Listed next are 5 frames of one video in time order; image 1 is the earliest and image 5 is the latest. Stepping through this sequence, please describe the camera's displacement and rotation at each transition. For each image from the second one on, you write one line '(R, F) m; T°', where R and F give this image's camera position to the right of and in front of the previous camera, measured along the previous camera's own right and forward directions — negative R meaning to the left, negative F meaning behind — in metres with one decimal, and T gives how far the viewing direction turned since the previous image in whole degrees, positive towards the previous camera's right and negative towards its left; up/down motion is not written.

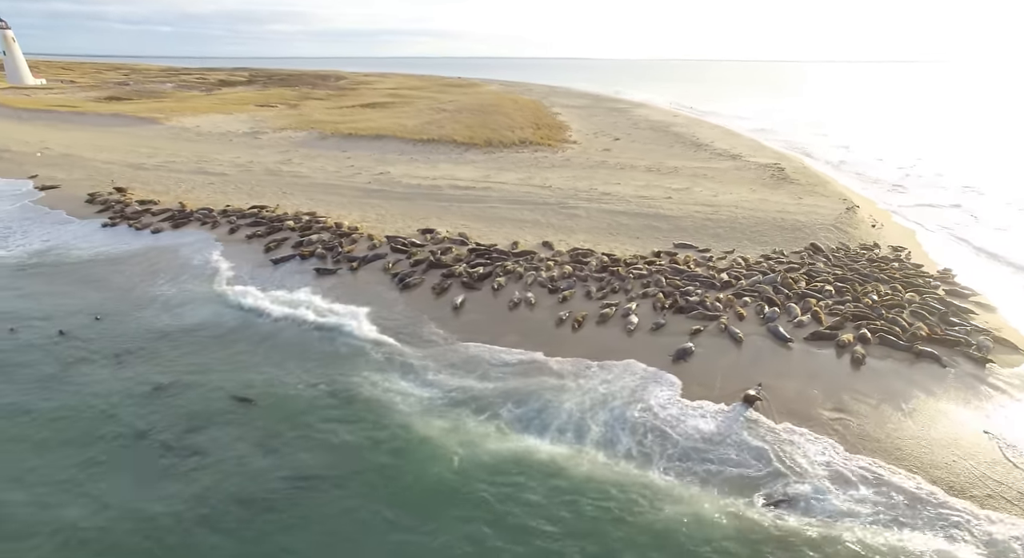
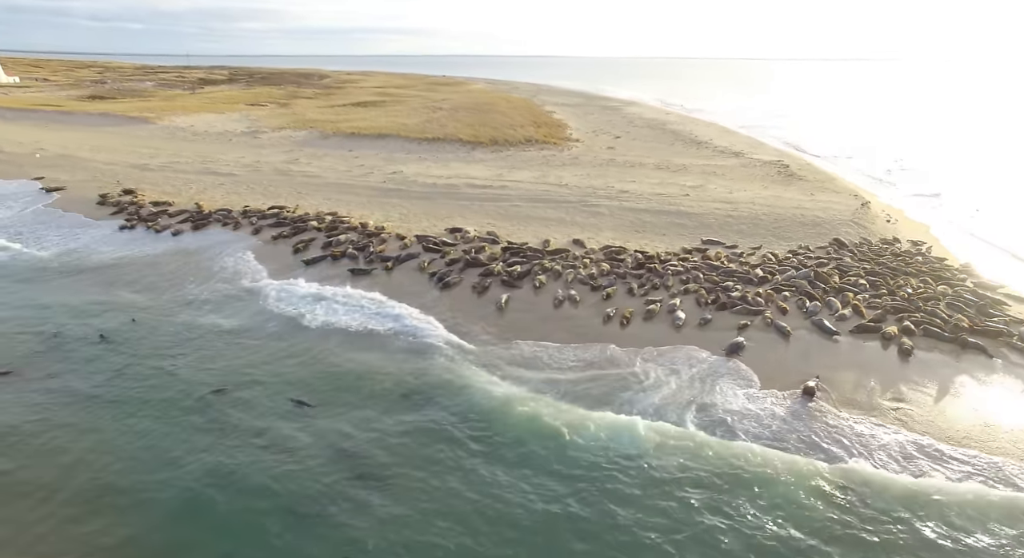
(-1.4, -0.1) m; +2°
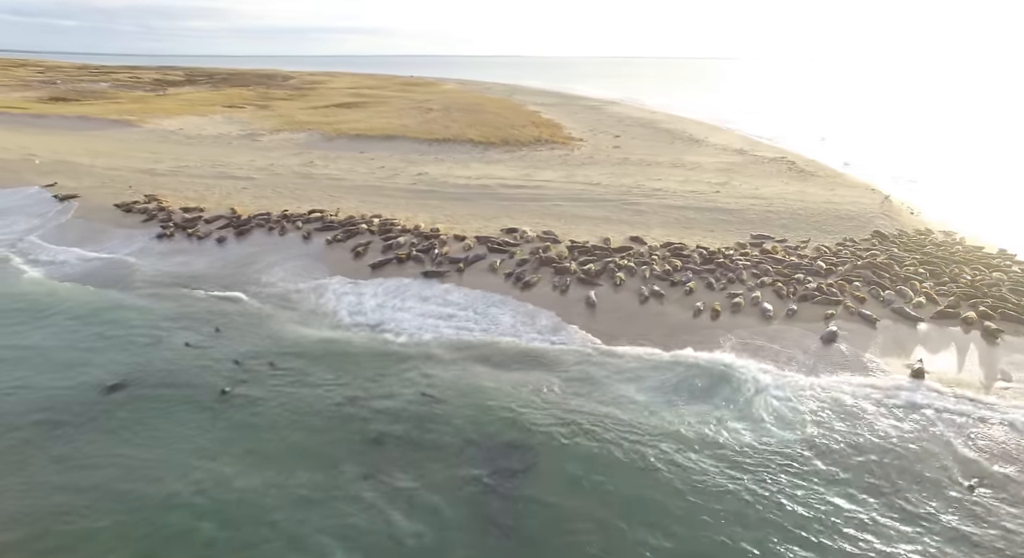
(-2.9, -0.1) m; +4°
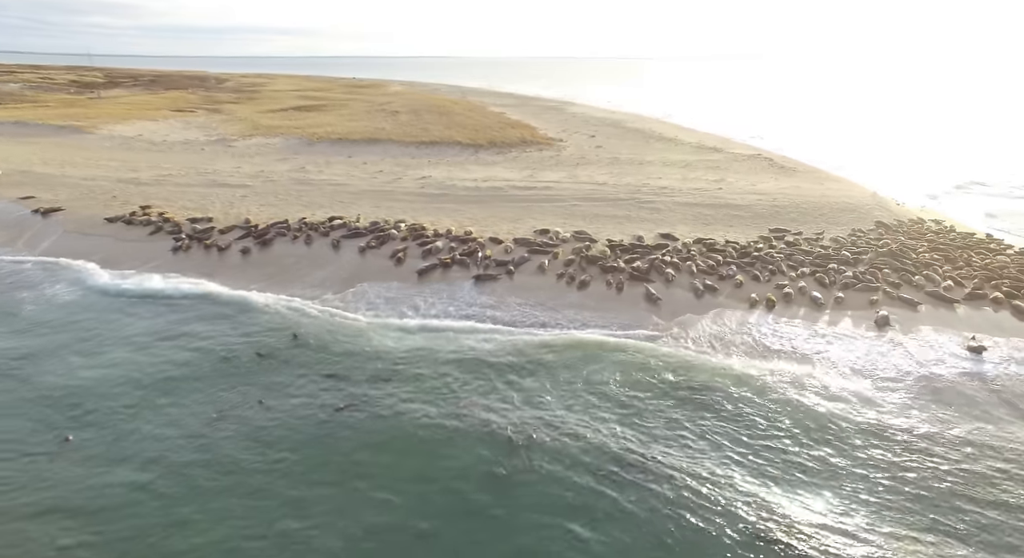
(-2.9, 0.0) m; +6°
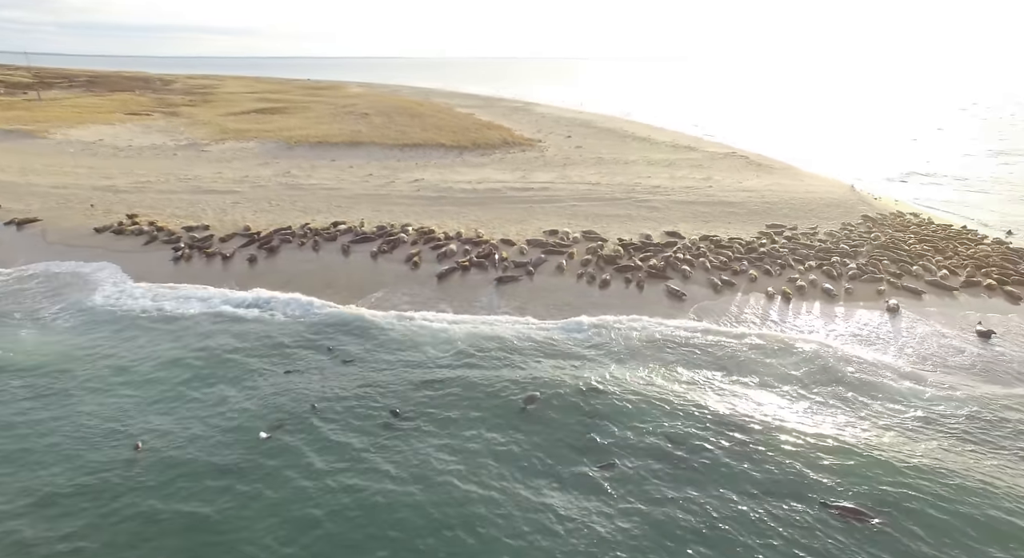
(-1.7, 0.0) m; +5°
